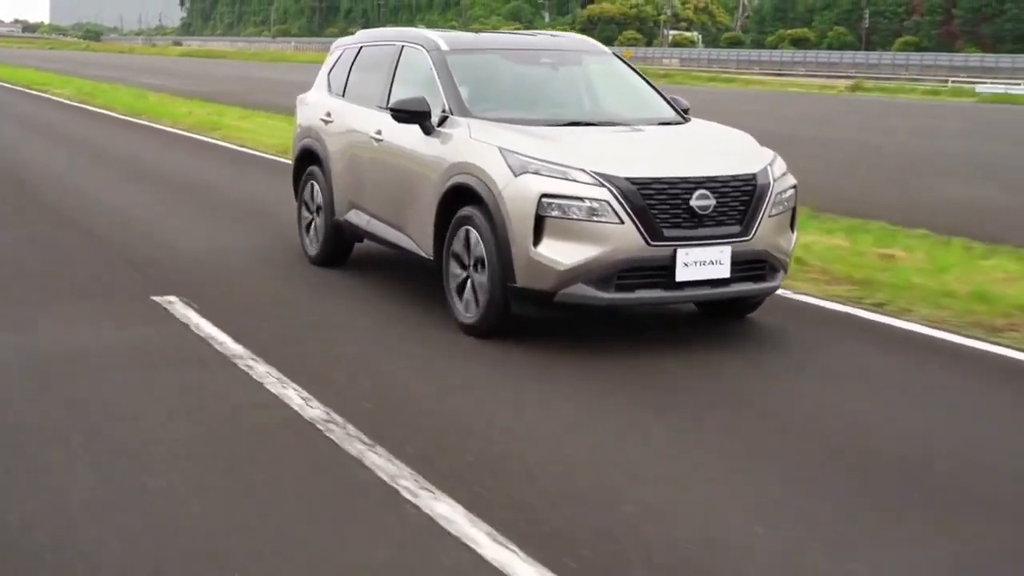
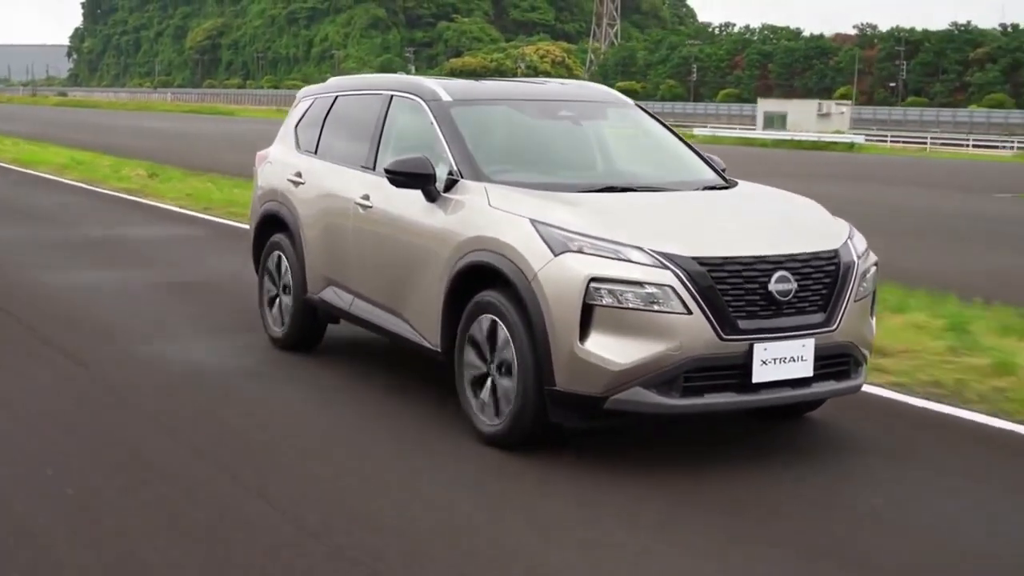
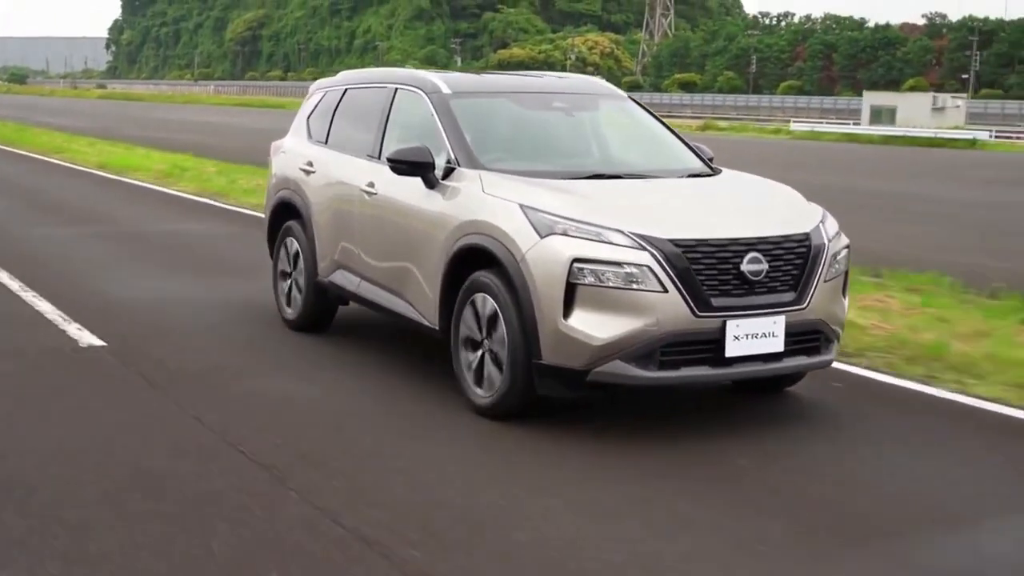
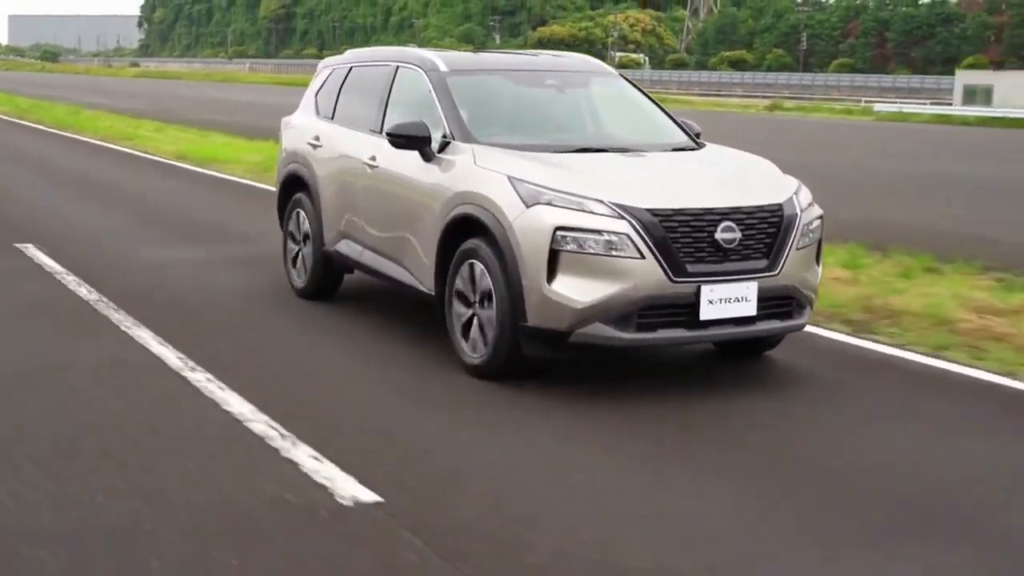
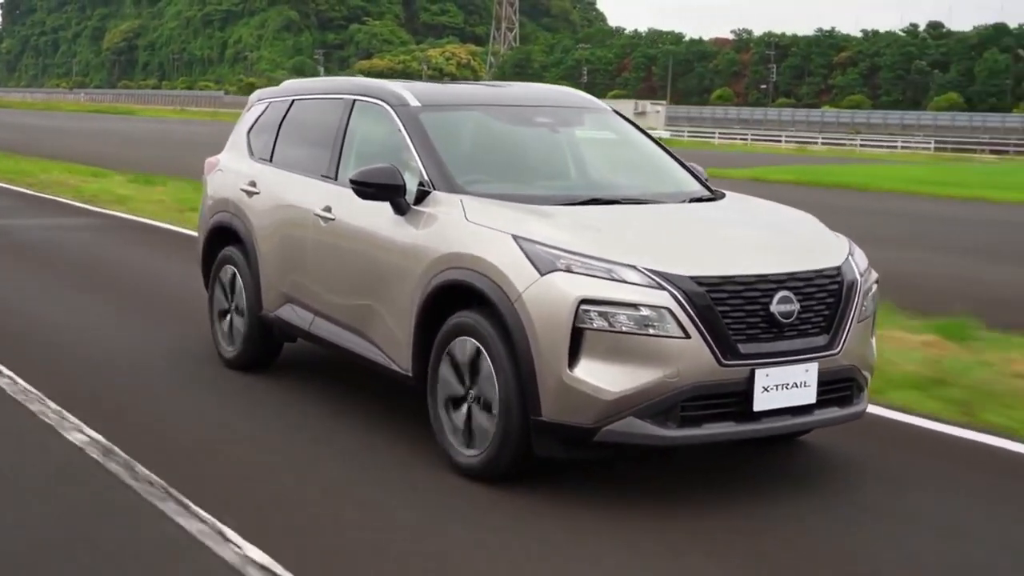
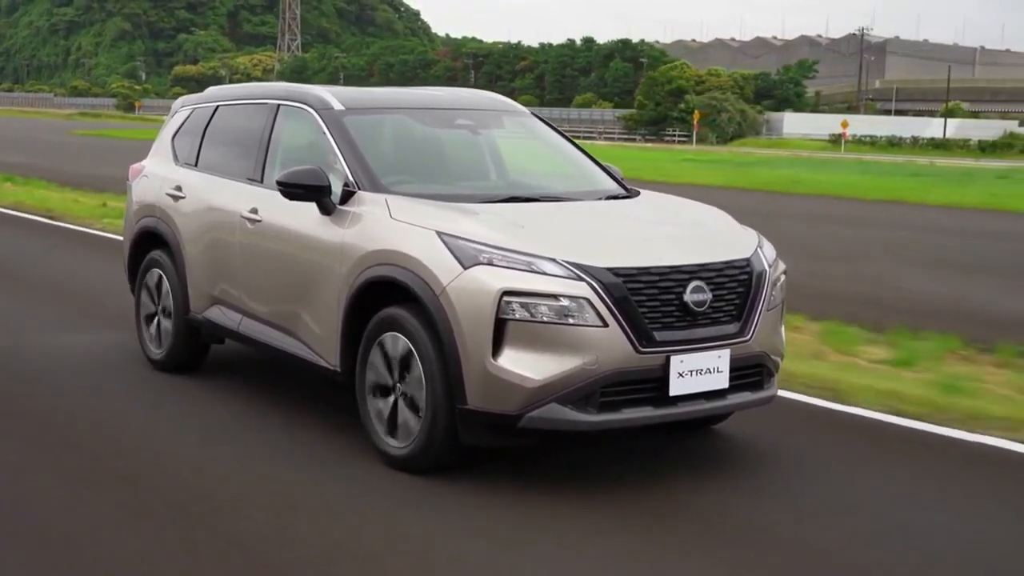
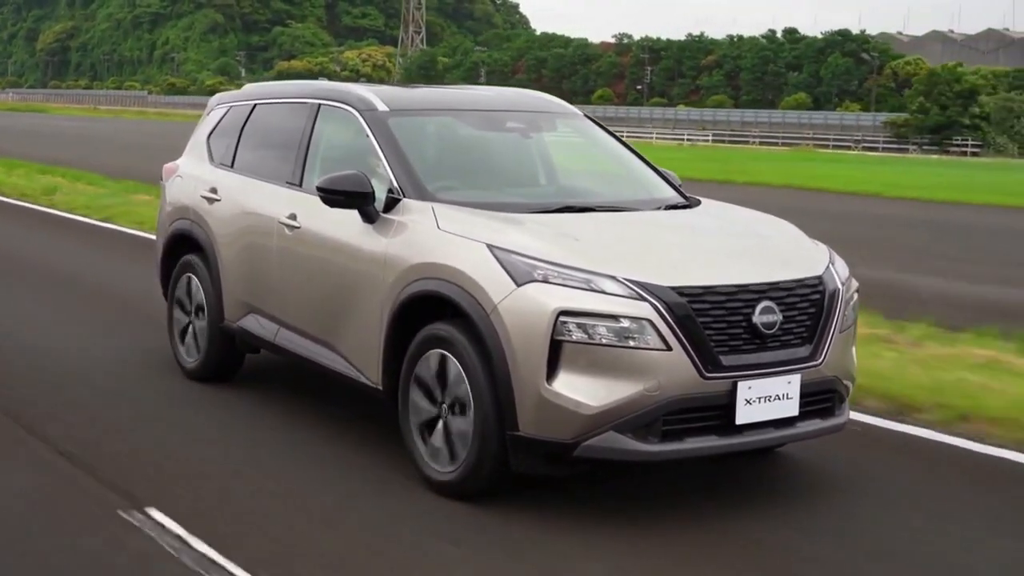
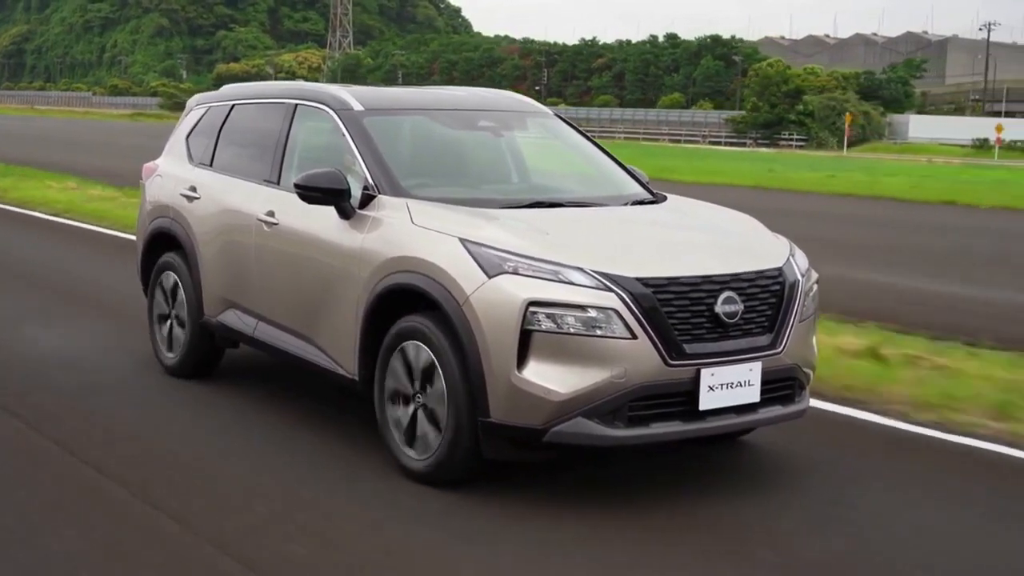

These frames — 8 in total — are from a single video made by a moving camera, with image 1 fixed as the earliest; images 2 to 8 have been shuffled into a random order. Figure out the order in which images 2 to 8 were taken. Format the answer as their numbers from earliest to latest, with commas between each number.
4, 3, 2, 5, 7, 8, 6
